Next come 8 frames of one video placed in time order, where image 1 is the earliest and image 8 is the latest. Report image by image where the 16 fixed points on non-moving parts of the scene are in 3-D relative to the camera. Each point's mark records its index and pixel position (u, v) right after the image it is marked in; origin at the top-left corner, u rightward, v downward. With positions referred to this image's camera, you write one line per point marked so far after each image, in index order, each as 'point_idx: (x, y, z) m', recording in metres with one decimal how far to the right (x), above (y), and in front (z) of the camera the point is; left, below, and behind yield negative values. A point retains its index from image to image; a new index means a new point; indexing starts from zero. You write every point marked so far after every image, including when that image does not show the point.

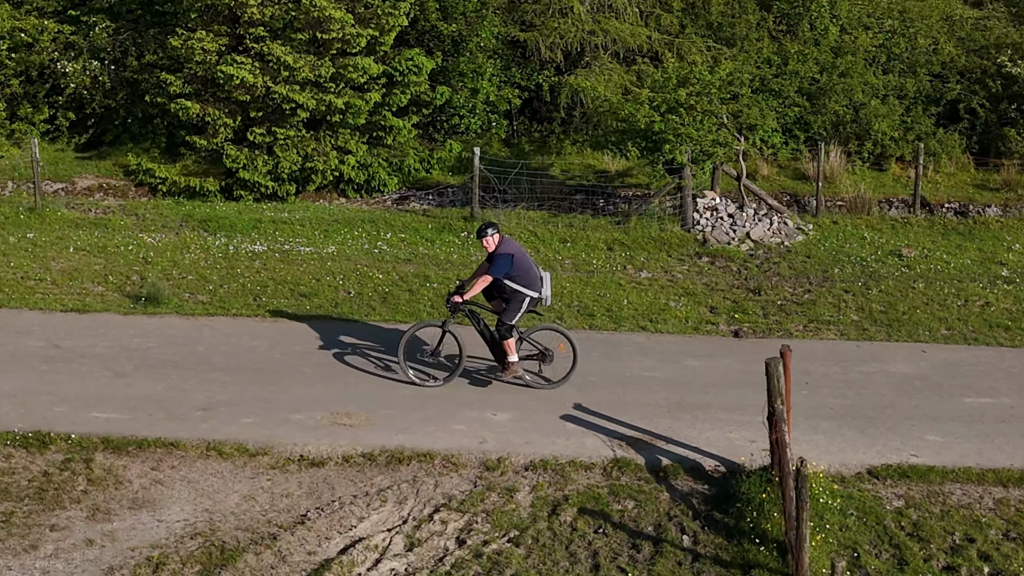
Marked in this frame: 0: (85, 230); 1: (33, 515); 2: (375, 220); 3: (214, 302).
0: (-3.3, +0.4, +13.8) m
1: (-2.3, -1.1, +8.8) m
2: (-1.0, +0.5, +14.3) m
3: (-2.0, -0.1, +11.9) m
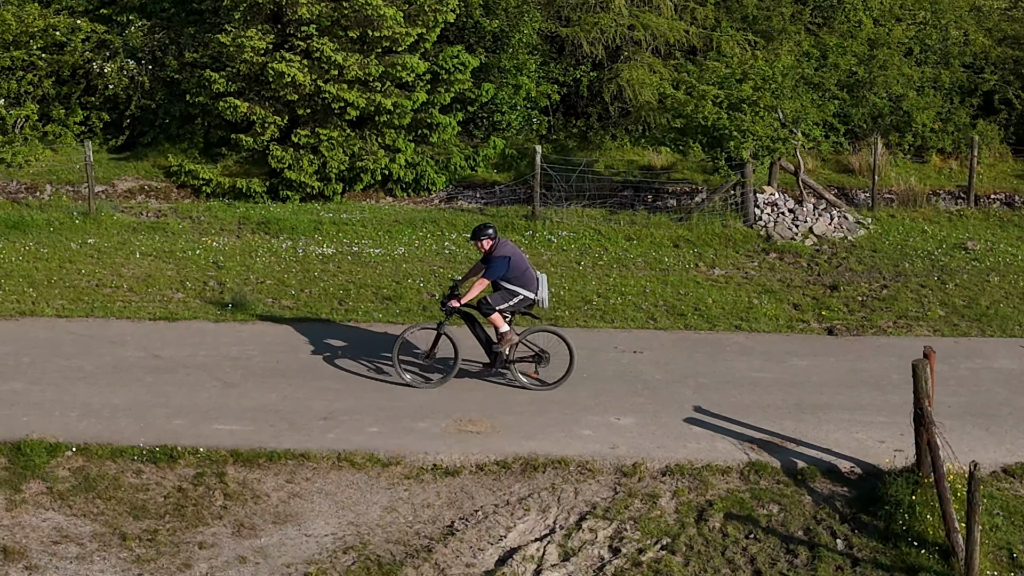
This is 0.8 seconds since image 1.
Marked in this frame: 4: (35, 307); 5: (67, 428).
0: (-2.8, +0.4, +13.6) m
1: (-1.6, -1.2, +8.6) m
2: (-0.5, +0.5, +14.1) m
3: (-1.4, -0.1, +11.8) m
4: (-3.0, -0.1, +11.6) m
5: (-2.3, -0.7, +9.6) m
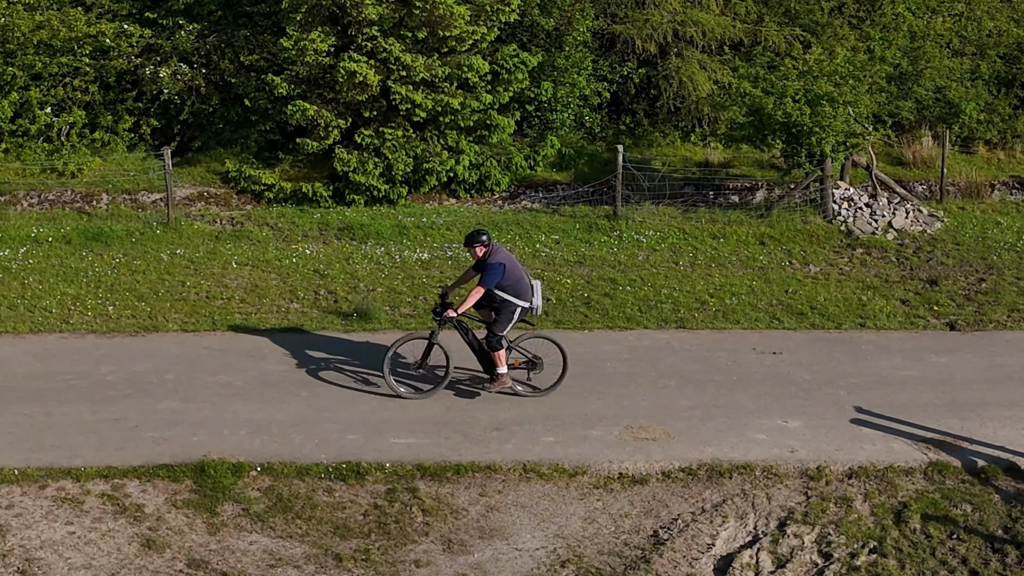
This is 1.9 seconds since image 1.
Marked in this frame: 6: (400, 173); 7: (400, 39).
0: (-2.1, +0.3, +13.3) m
1: (-0.6, -1.2, +8.5) m
2: (+0.1, +0.5, +14.1) m
3: (-0.6, -0.2, +11.6) m
4: (-2.2, -0.2, +11.4) m
5: (-1.4, -0.8, +9.4) m
6: (-0.9, +1.0, +15.0) m
7: (-0.9, +2.1, +15.0) m
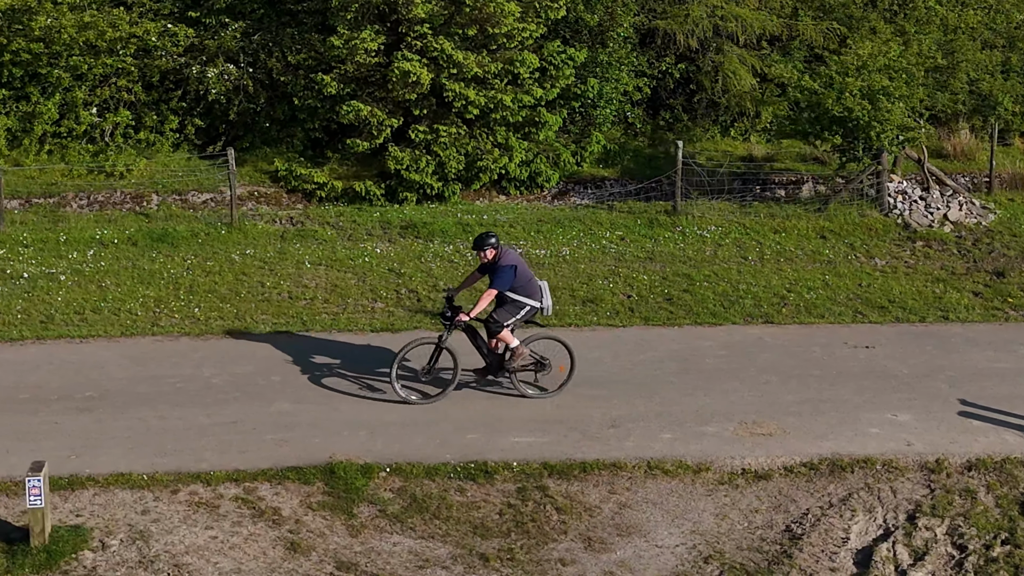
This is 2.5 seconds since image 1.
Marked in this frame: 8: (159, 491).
0: (-1.6, +0.3, +13.3) m
1: (+0.1, -1.2, +8.5) m
2: (+0.6, +0.5, +14.1) m
3: (0.0, -0.2, +11.7) m
4: (-1.7, -0.2, +11.3) m
5: (-0.8, -0.8, +9.4) m
6: (-0.5, +1.0, +15.0) m
7: (-0.5, +2.1, +15.0) m
8: (-1.7, -1.0, +8.9) m
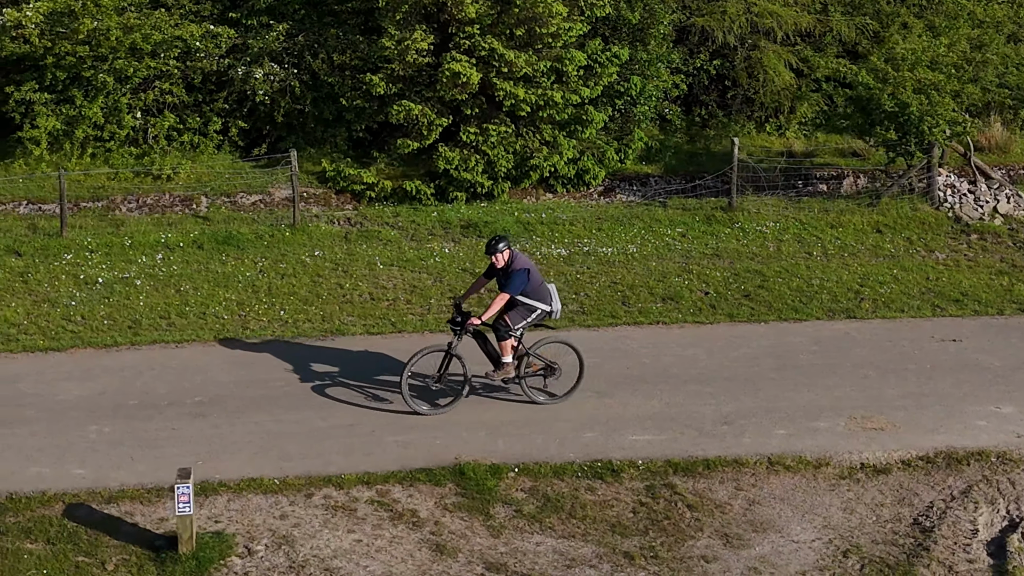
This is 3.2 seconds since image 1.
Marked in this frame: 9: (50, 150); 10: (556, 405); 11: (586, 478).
0: (-1.1, +0.3, +13.3) m
1: (+0.8, -1.2, +8.6) m
2: (+1.0, +0.6, +14.2) m
3: (+0.5, -0.2, +11.7) m
4: (-1.1, -0.2, +11.3) m
5: (-0.1, -0.8, +9.4) m
6: (-0.1, +1.0, +15.0) m
7: (-0.1, +2.1, +15.0) m
8: (-1.1, -1.0, +8.9) m
9: (-3.9, +1.2, +15.2) m
10: (+0.2, -0.6, +10.0) m
11: (+0.4, -1.0, +9.1) m
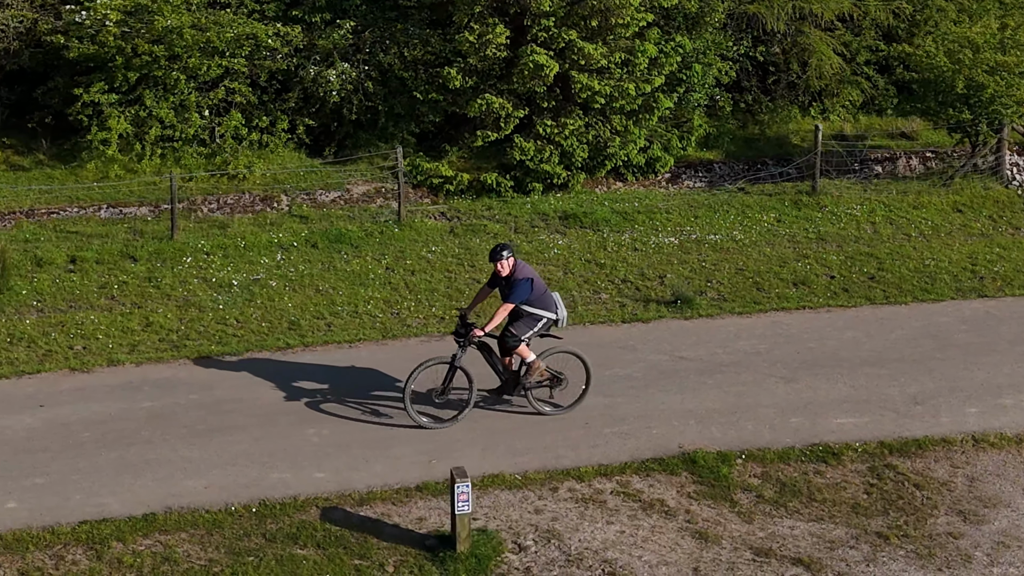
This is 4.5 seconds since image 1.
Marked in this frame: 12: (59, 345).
0: (-0.3, +0.4, +13.4) m
1: (+2.0, -1.2, +8.8) m
2: (+1.7, +0.7, +14.4) m
3: (+1.5, -0.1, +11.9) m
4: (-0.1, -0.2, +11.4) m
5: (+1.0, -0.8, +9.6) m
6: (+0.6, +1.1, +15.2) m
7: (+0.5, +2.2, +15.2) m
8: (+0.1, -1.0, +9.0) m
9: (-3.3, +1.1, +15.1) m
10: (+1.3, -0.6, +10.2) m
11: (+1.5, -0.9, +9.4) m
12: (-2.7, -0.3, +10.9) m
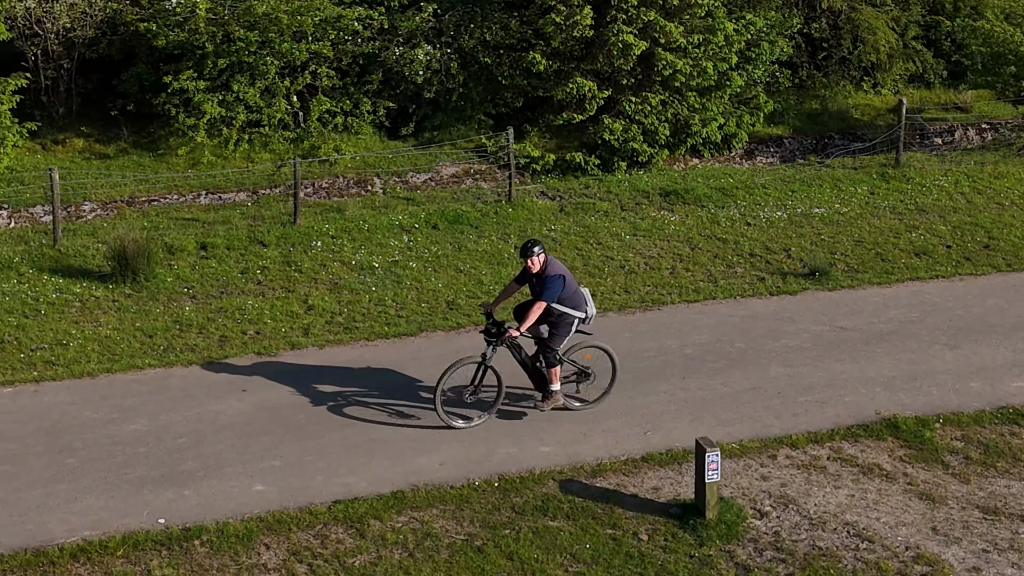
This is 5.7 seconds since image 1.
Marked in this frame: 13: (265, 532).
0: (+0.5, +0.5, +13.7) m
1: (+3.1, -1.0, +9.3) m
2: (+2.5, +0.9, +14.8) m
3: (+2.4, +0.1, +12.3) m
4: (+0.8, -0.1, +11.7) m
5: (+2.1, -0.6, +10.0) m
6: (+1.3, +1.3, +15.5) m
7: (+1.2, +2.4, +15.5) m
8: (+1.3, -0.9, +9.3) m
9: (-2.5, +1.2, +15.1) m
10: (+2.4, -0.4, +10.6) m
11: (+2.6, -0.7, +9.8) m
12: (-1.7, -0.3, +11.0) m
13: (-1.2, -1.1, +8.3) m
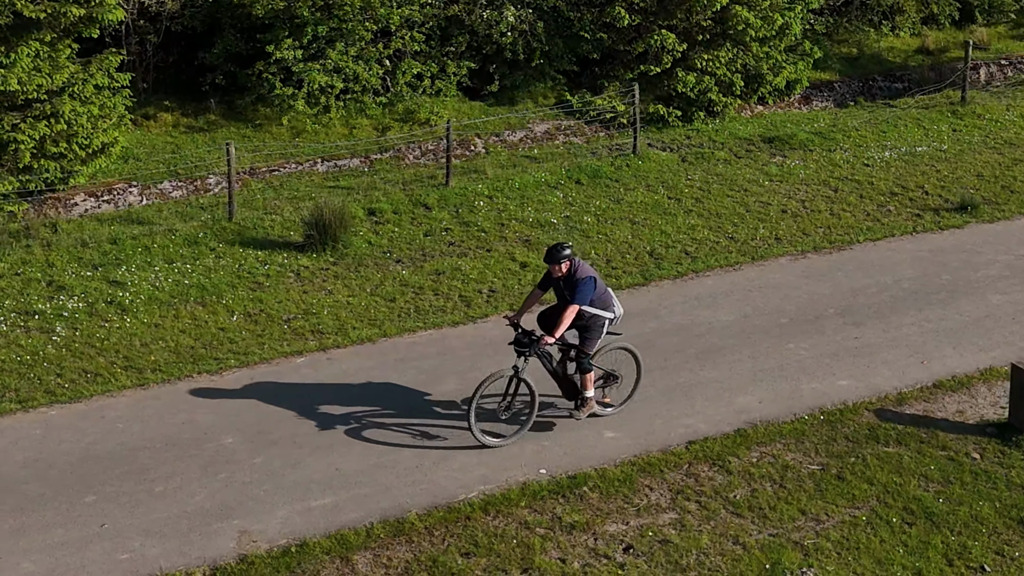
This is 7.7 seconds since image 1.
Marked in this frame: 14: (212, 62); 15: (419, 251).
0: (+1.5, +1.0, +14.3) m
1: (+4.7, -0.5, +10.3) m
2: (+3.3, +1.5, +15.6) m
3: (+3.6, +0.6, +13.2) m
4: (+2.1, +0.3, +12.4) m
5: (+3.6, -0.2, +10.8) m
6: (+2.0, +1.8, +16.1) m
7: (+1.8, +2.9, +16.1) m
8: (+2.9, -0.5, +10.1) m
9: (-1.7, +1.5, +15.3) m
10: (+3.8, 0.0, +11.5) m
11: (+4.2, -0.3, +10.7) m
12: (-0.3, 0.0, +11.4) m
13: (+0.6, -0.9, +8.8) m
14: (-2.6, +2.0, +15.7) m
15: (-0.6, +0.2, +12.3) m
